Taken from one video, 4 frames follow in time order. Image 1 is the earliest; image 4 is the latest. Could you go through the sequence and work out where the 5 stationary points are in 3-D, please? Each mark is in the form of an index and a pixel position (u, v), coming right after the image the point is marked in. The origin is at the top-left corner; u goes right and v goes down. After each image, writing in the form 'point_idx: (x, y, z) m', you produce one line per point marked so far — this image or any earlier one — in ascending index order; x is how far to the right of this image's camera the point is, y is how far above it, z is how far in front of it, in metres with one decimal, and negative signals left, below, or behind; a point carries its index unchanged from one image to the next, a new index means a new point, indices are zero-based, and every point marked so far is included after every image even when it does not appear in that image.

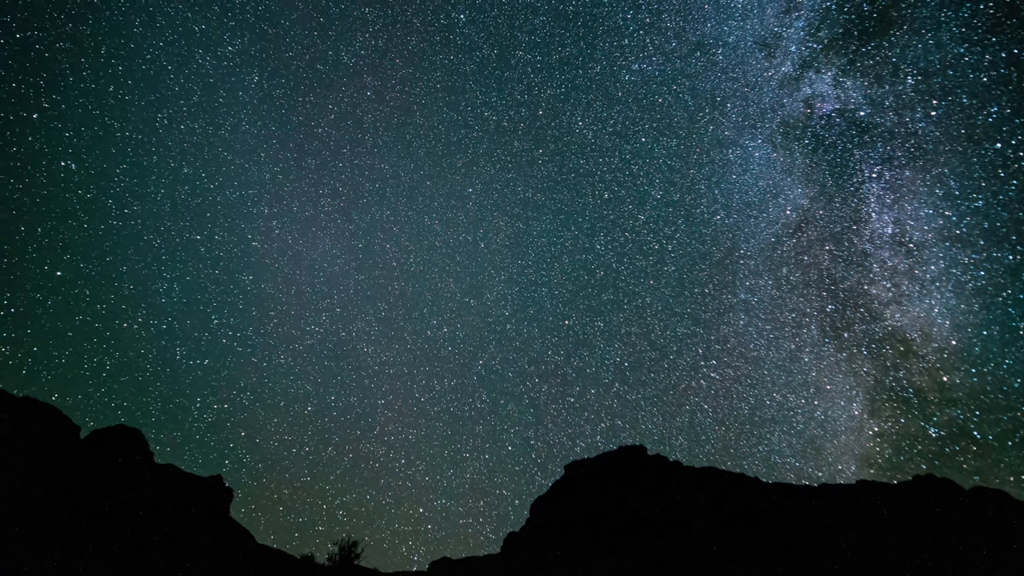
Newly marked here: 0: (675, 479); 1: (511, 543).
0: (+5.6, -8.1, +20.4) m
1: (-0.2, -10.3, +20.2) m
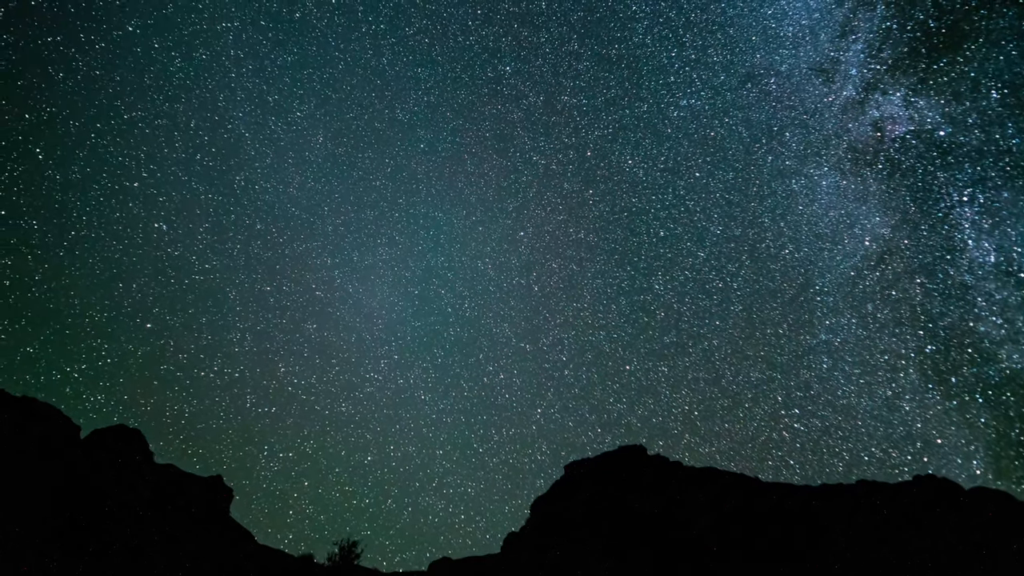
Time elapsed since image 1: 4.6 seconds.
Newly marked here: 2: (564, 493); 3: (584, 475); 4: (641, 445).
0: (+5.6, -6.7, +17.1) m
1: (0.0, -9.1, +17.3) m
2: (+2.0, -7.7, +18.3) m
3: (+2.7, -7.2, +18.6) m
4: (+5.0, -6.1, +18.9) m
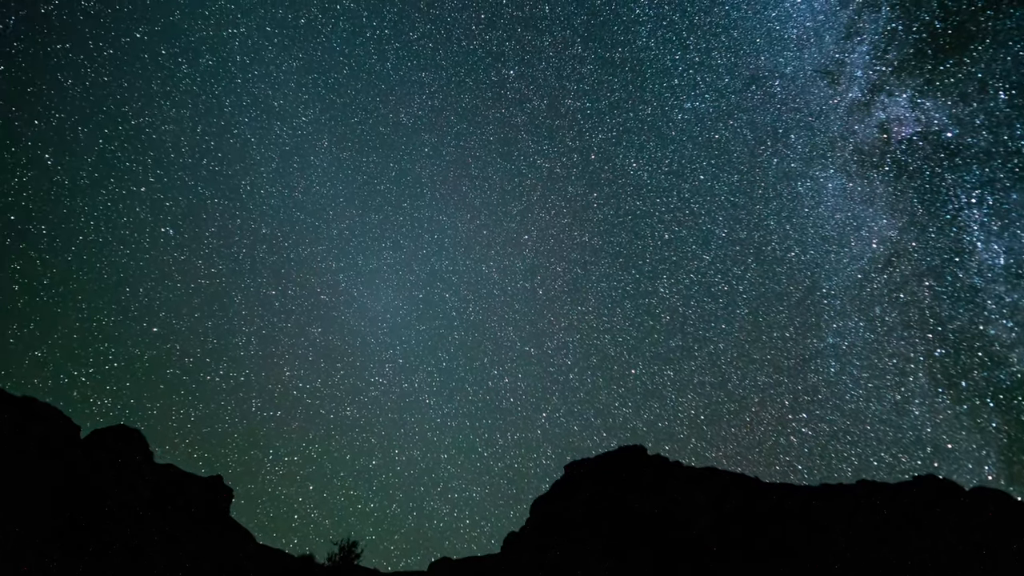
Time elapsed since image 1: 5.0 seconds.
0: (+5.6, -6.5, +16.8) m
1: (-0.1, -9.0, +17.1) m
2: (+2.0, -7.6, +18.1) m
3: (+2.7, -7.1, +18.4) m
4: (+5.0, -6.0, +18.7) m
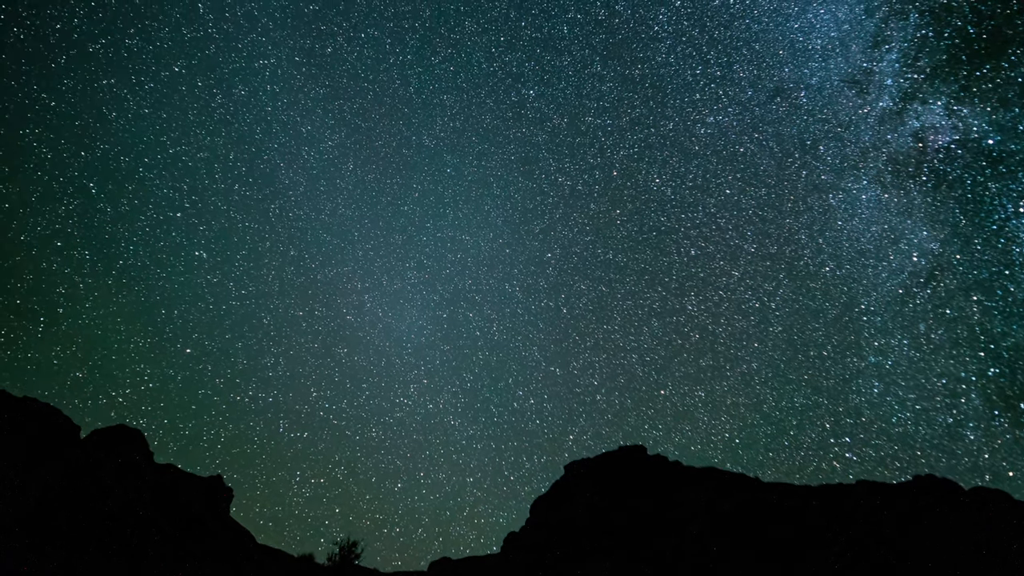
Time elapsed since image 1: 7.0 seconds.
0: (+5.6, -5.8, +15.3) m
1: (0.0, -8.3, +15.8) m
2: (+2.0, -7.0, +16.8) m
3: (+2.8, -6.4, +17.0) m
4: (+5.0, -5.4, +17.3) m
